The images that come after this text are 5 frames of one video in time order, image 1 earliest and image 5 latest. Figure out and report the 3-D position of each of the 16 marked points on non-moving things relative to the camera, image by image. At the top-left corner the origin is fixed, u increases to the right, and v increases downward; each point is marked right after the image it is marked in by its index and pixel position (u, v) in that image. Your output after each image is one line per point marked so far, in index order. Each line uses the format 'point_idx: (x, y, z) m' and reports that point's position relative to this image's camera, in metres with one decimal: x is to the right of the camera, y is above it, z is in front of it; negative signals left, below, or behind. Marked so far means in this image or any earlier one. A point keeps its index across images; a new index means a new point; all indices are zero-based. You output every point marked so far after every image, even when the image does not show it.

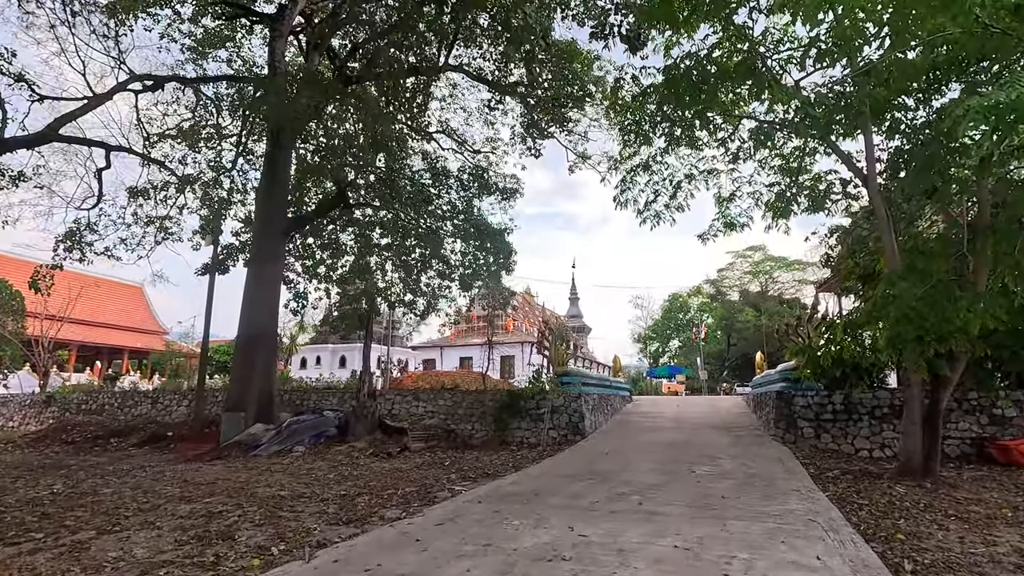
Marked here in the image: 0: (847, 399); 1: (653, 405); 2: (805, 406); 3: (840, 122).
0: (+5.3, -1.8, +8.5) m
1: (+3.7, -3.1, +13.9) m
2: (+4.8, -1.9, +8.8) m
3: (+5.1, +2.6, +8.3) m
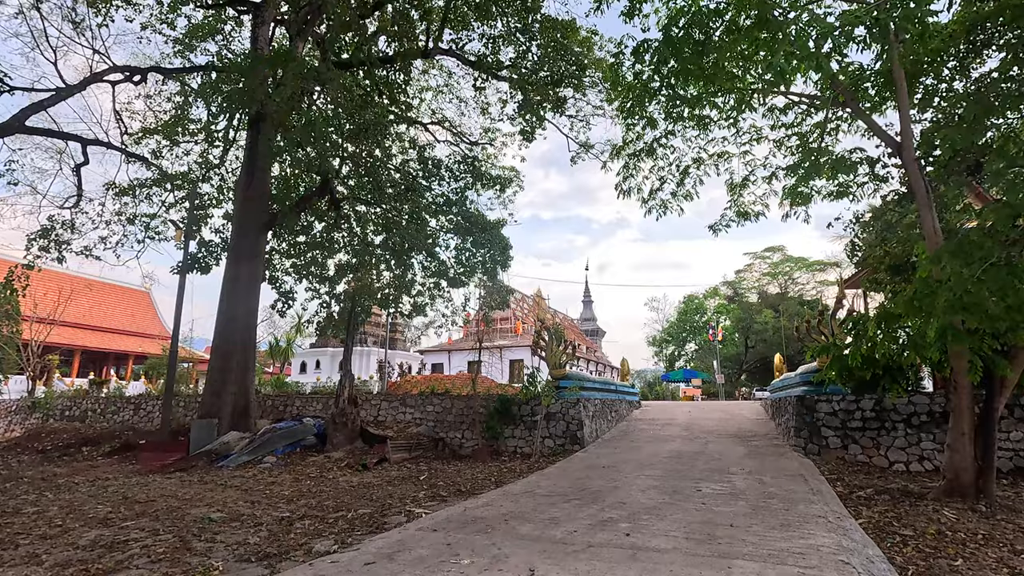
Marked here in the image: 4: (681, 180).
0: (+5.1, -1.6, +7.5) m
1: (+3.6, -3.0, +12.9) m
2: (+4.6, -1.8, +7.8) m
3: (+4.8, +2.7, +7.3) m
4: (+3.2, +2.1, +10.2) m
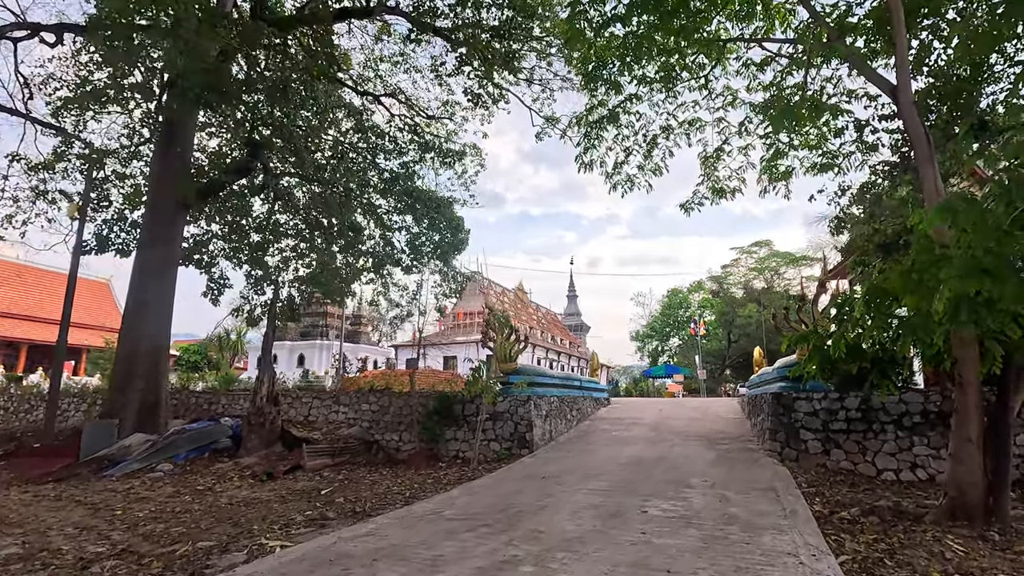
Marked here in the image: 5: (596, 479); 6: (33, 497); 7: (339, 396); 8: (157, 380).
0: (+4.2, -1.4, +6.5) m
1: (+2.7, -2.7, +11.9) m
2: (+3.8, -1.6, +6.7) m
3: (+4.0, +3.0, +6.3) m
4: (+2.3, +2.3, +9.1) m
5: (+0.9, -2.1, +5.8) m
6: (-5.3, -2.3, +5.9) m
7: (-3.0, -1.9, +9.4) m
8: (-6.0, -1.6, +9.1) m
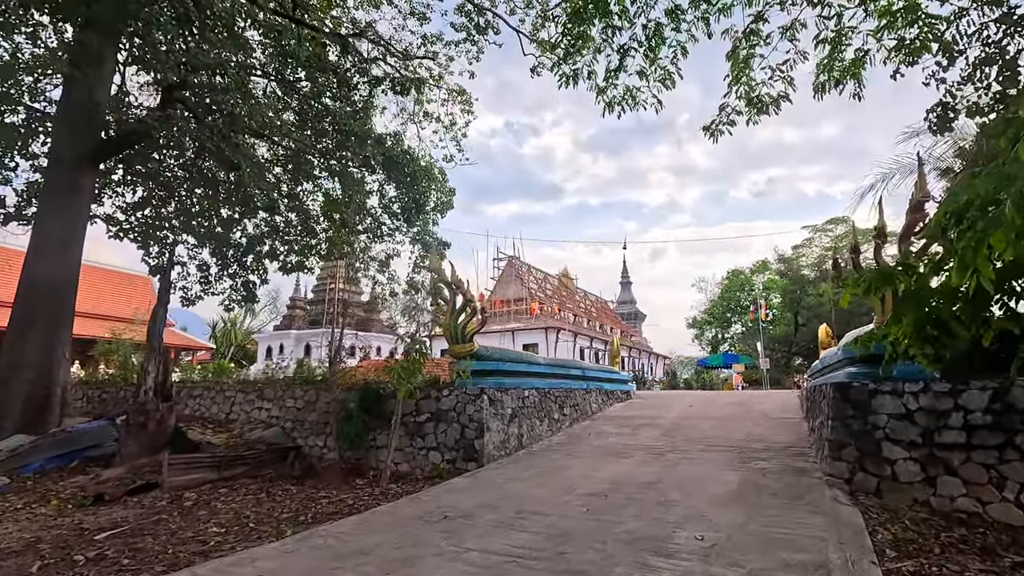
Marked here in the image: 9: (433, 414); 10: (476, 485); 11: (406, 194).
0: (+3.4, -0.8, +3.8) m
1: (+2.5, -2.0, +9.4) m
2: (+3.0, -1.0, +4.1) m
3: (+3.0, +3.6, +3.6) m
4: (+1.7, +2.9, +6.5) m
5: (+0.1, -1.5, +3.5) m
6: (-6.1, -1.9, +4.3) m
7: (-3.5, -1.4, +7.5) m
8: (-6.5, -1.2, +7.6) m
9: (-0.9, -1.4, +6.0) m
10: (-0.3, -1.8, +4.8) m
11: (-2.0, +1.8, +10.1) m
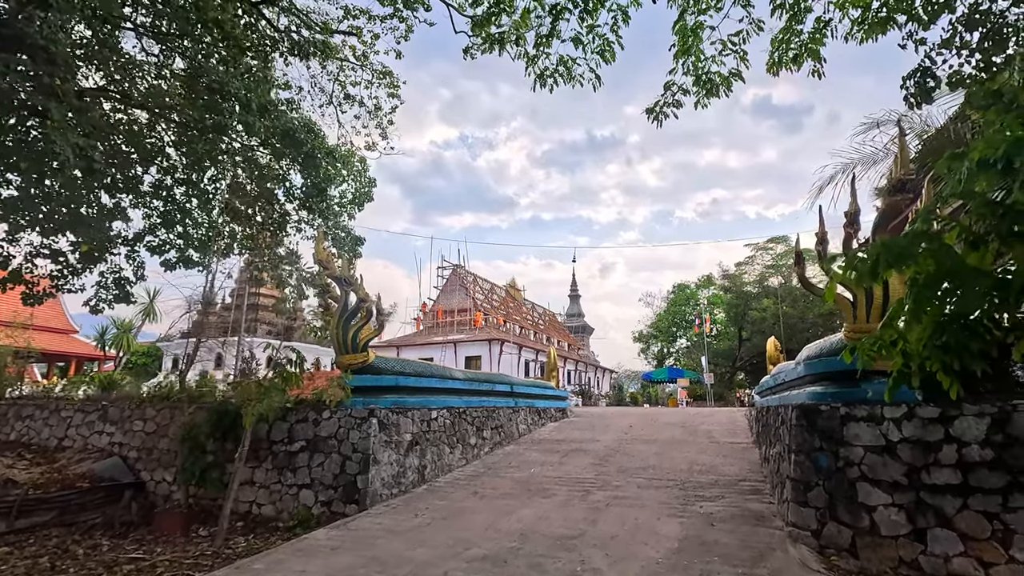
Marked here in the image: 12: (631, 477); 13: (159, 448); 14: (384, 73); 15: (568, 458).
0: (+2.7, -0.8, +2.9) m
1: (+1.3, -2.2, +8.4) m
2: (+2.2, -1.0, +3.2) m
3: (+2.4, +3.6, +2.8) m
4: (+0.8, +2.9, +5.6) m
5: (-0.7, -1.5, +2.3) m
6: (-6.9, -1.7, +2.6) m
7: (-4.5, -1.4, +6.0) m
8: (-7.5, -1.0, +5.8) m
9: (-1.8, -1.4, +4.7) m
10: (-1.1, -1.7, +3.6) m
11: (-3.2, +1.7, +8.8) m
12: (+1.2, -1.8, +5.1) m
13: (-3.5, -1.6, +5.3) m
14: (-2.4, +4.1, +10.1) m
15: (+0.7, -1.9, +6.0) m
